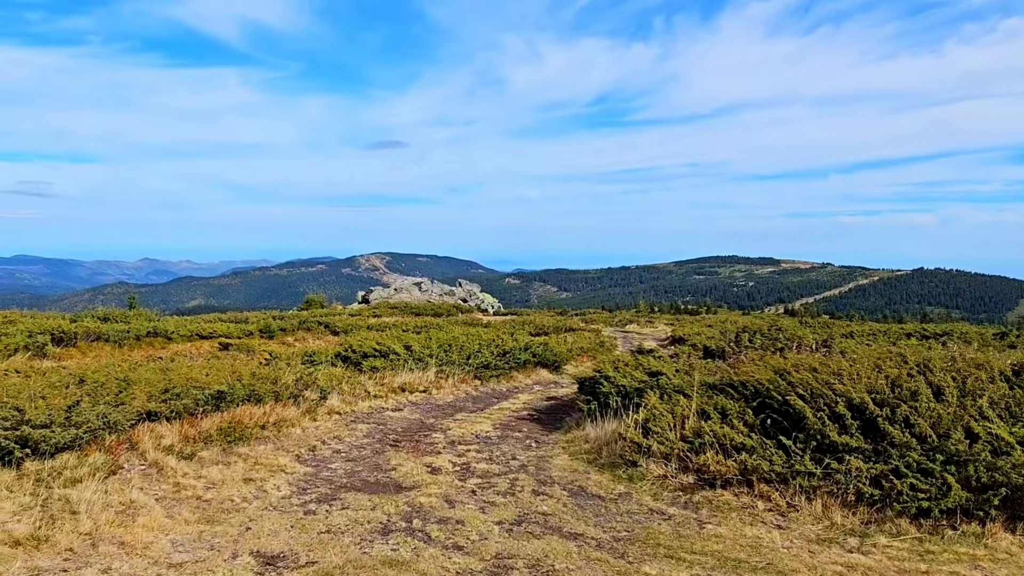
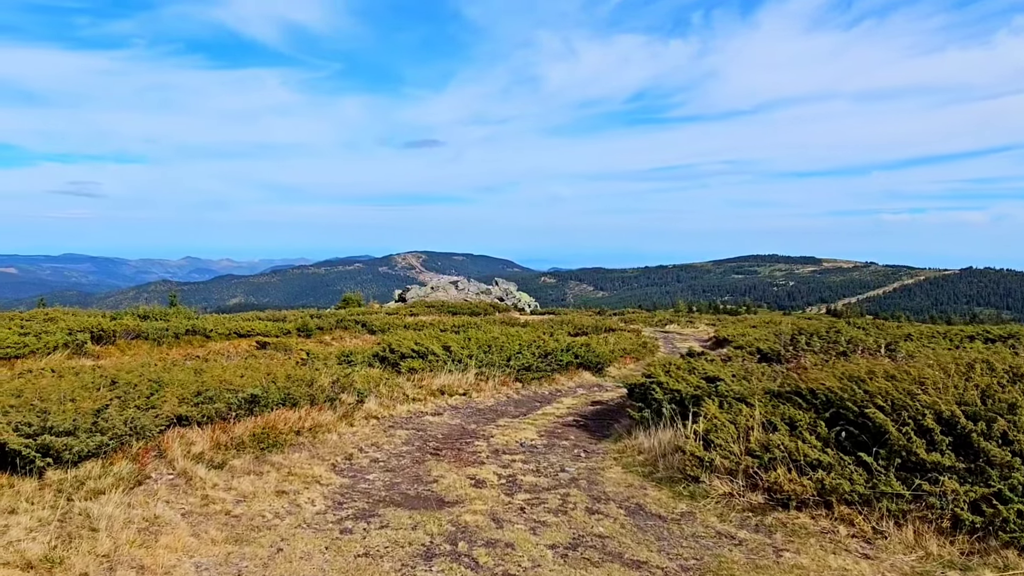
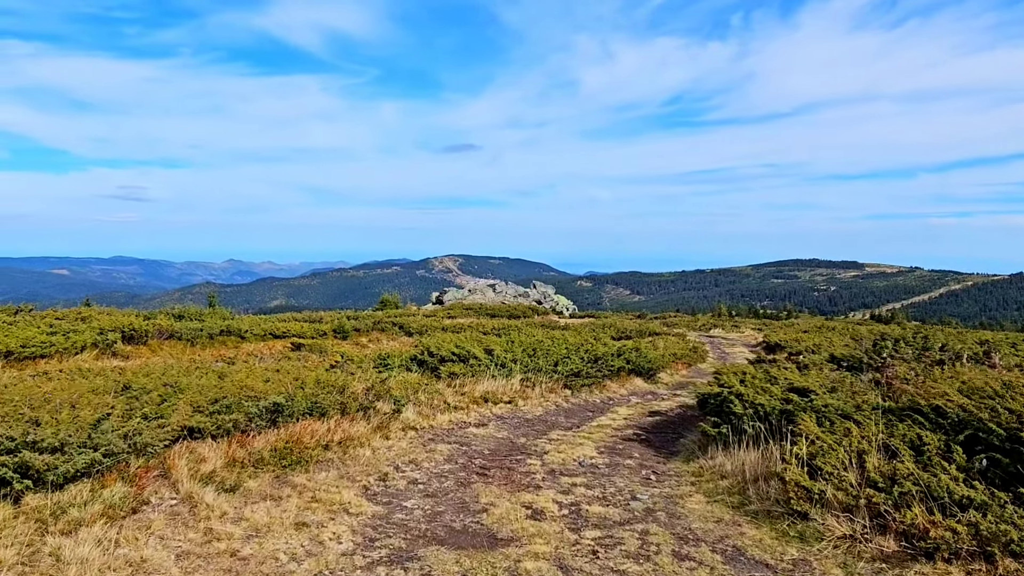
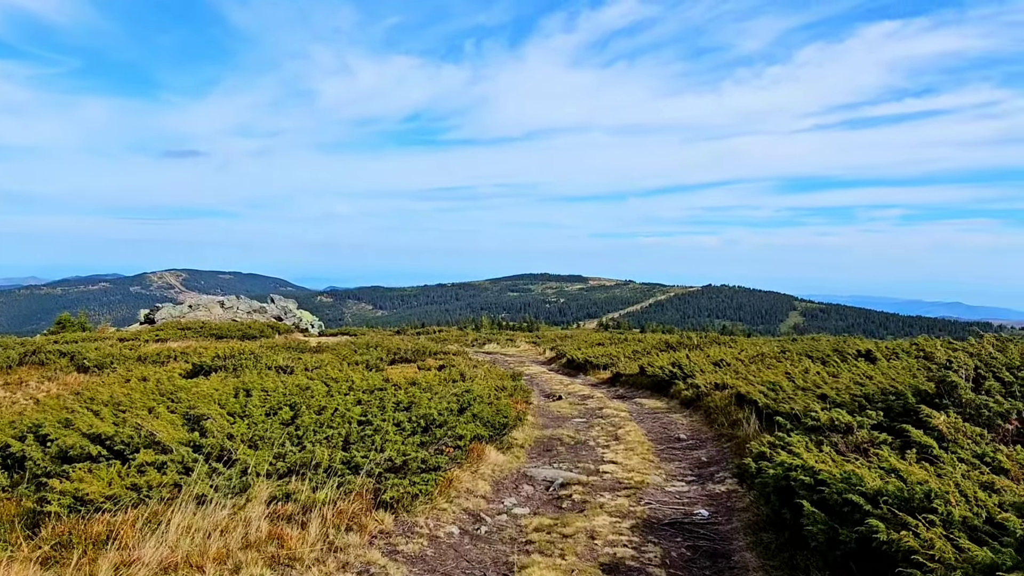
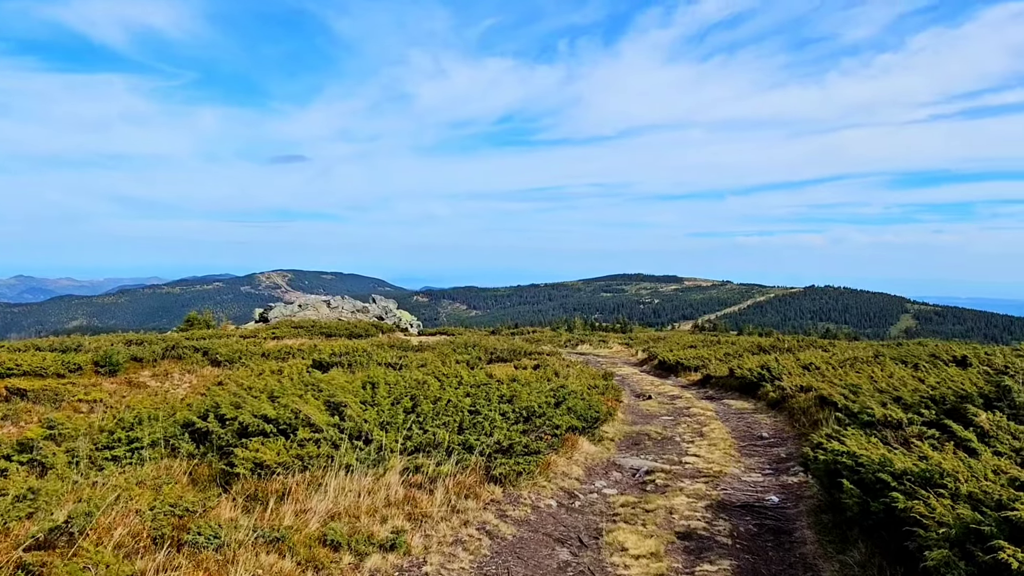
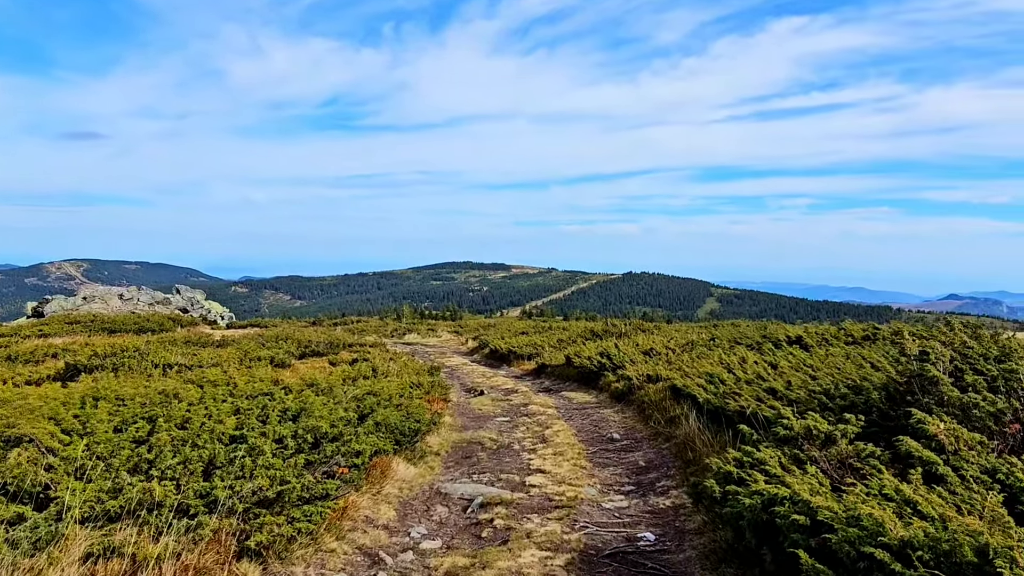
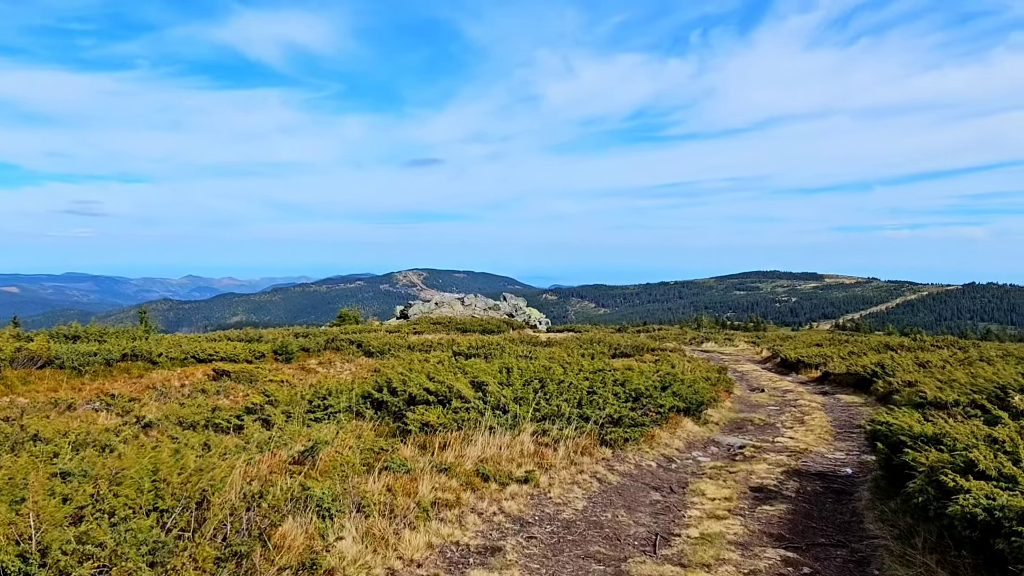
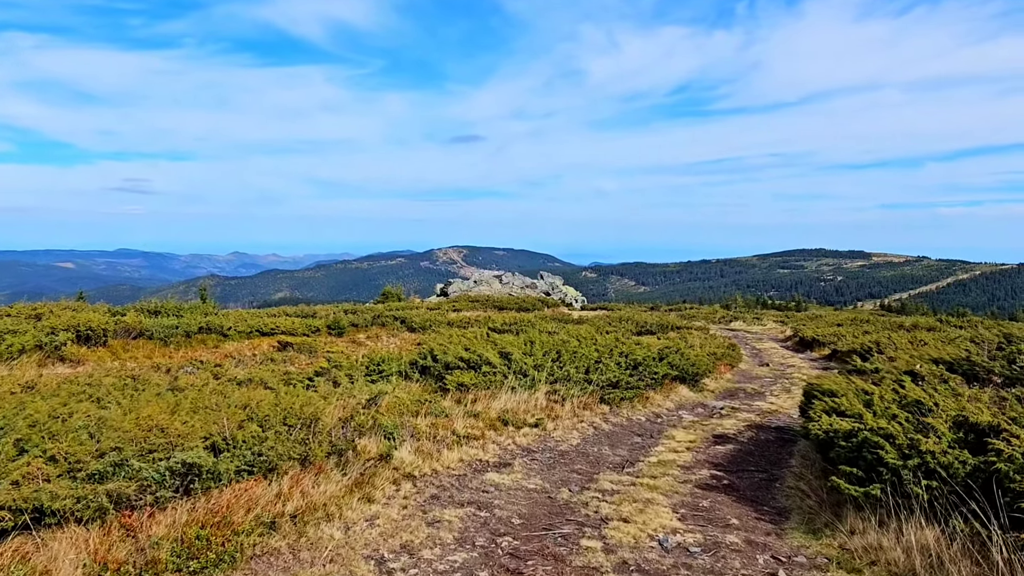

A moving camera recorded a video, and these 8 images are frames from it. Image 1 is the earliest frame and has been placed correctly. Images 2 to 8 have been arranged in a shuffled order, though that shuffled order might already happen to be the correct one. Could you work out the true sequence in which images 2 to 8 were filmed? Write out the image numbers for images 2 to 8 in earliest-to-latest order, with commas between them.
2, 3, 8, 7, 5, 4, 6
